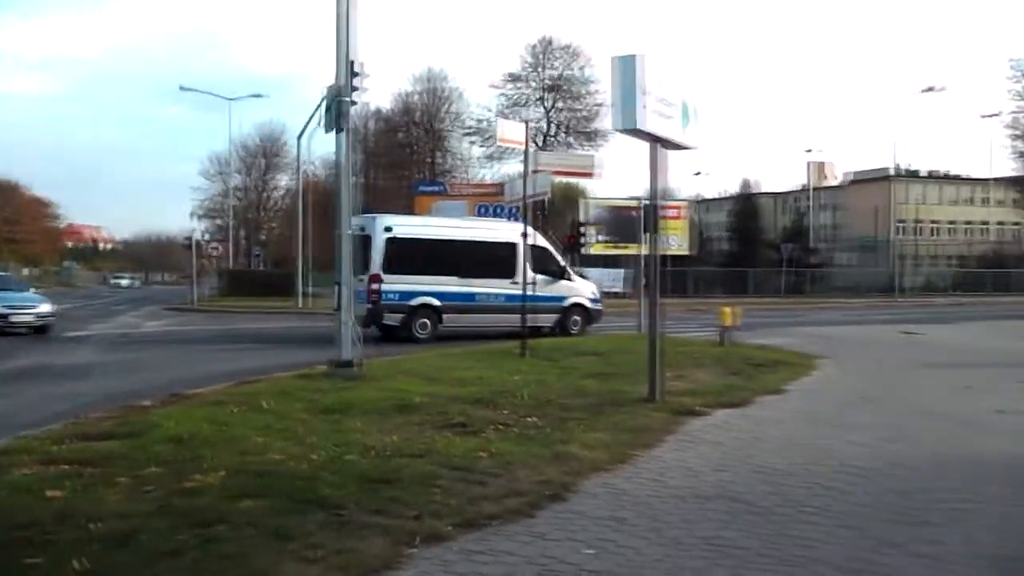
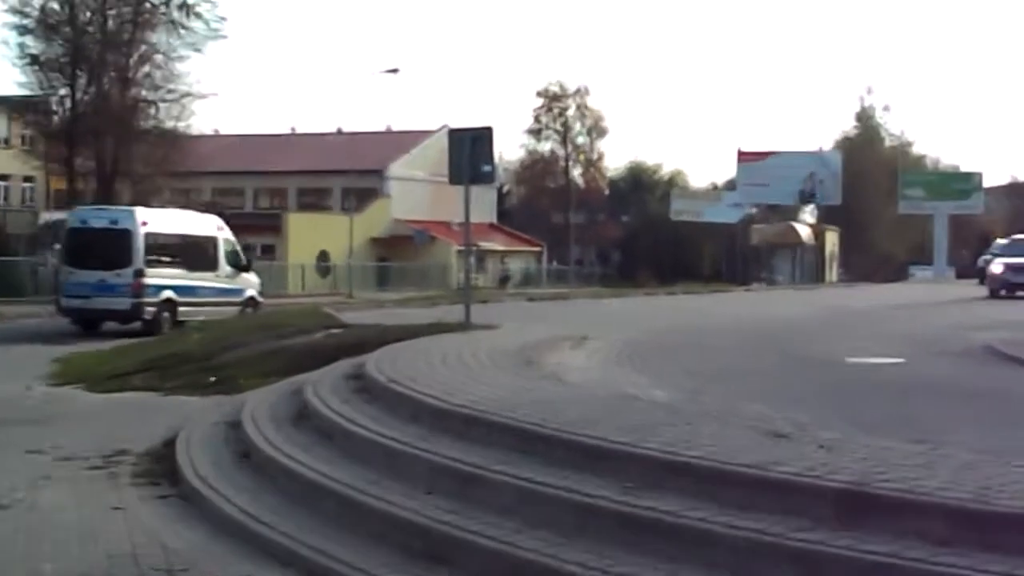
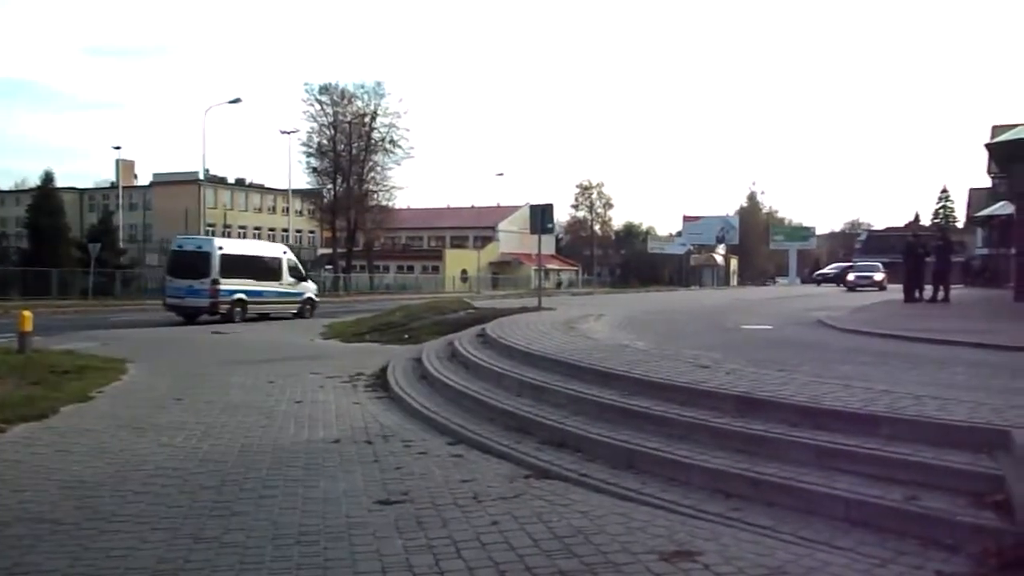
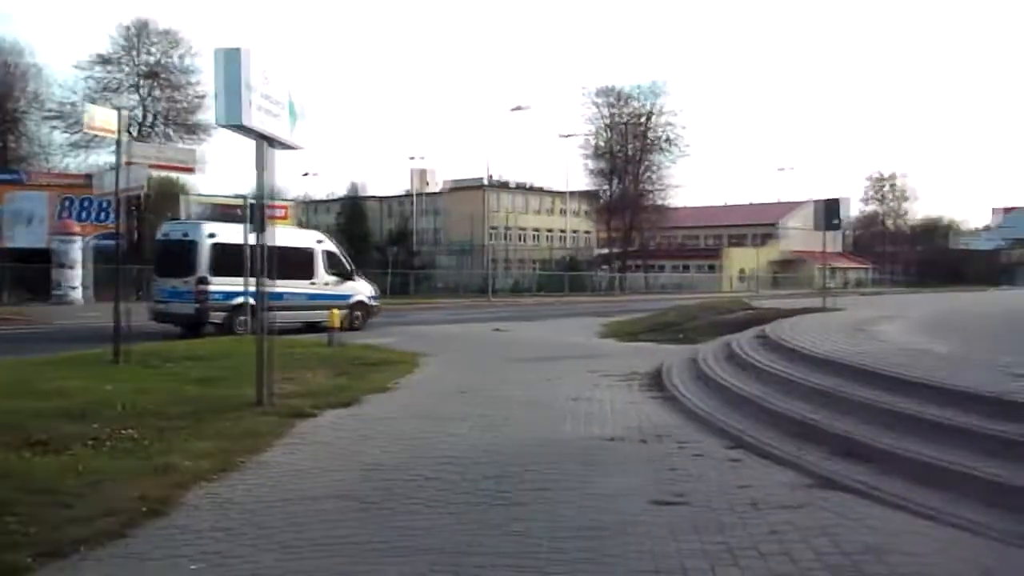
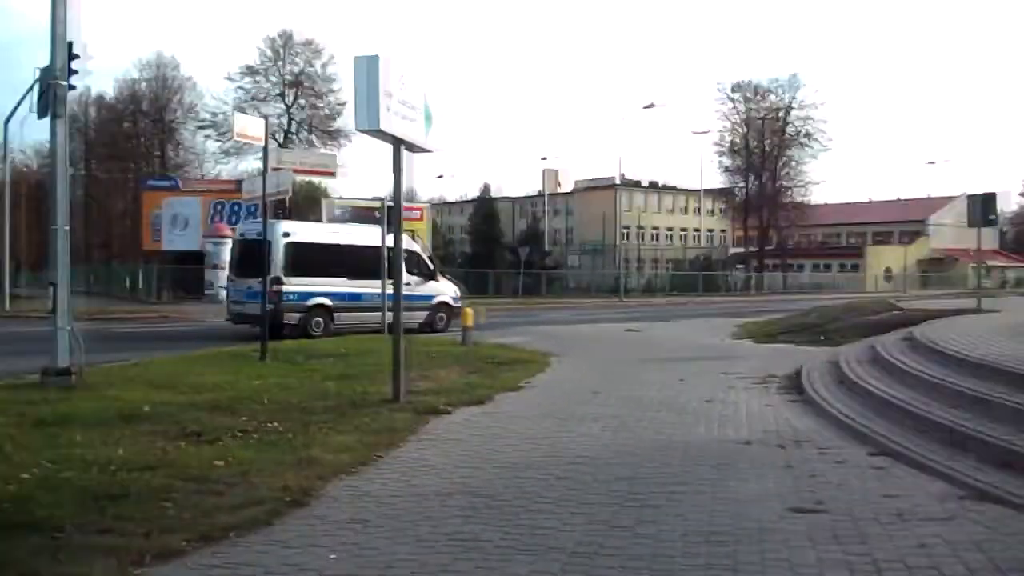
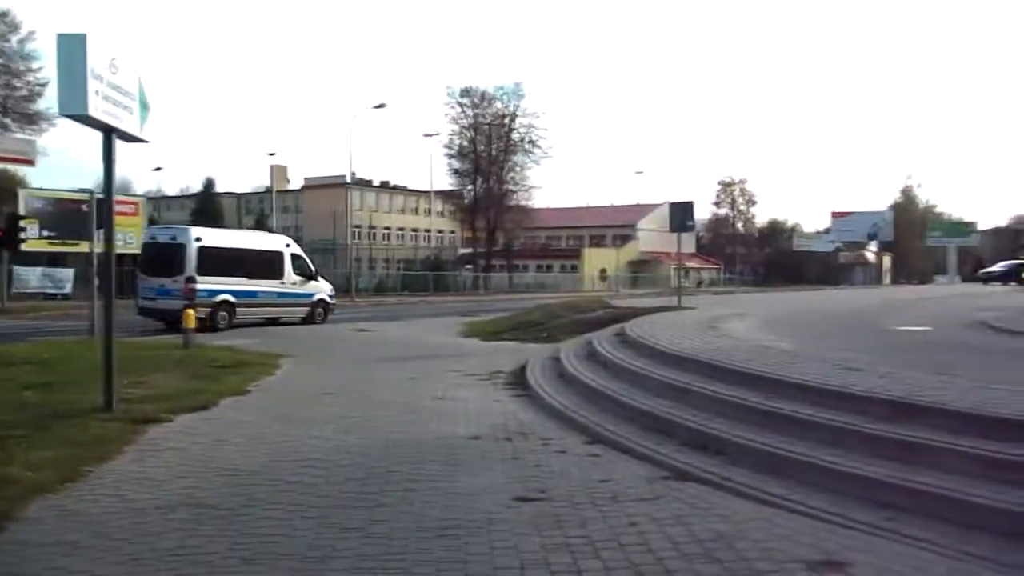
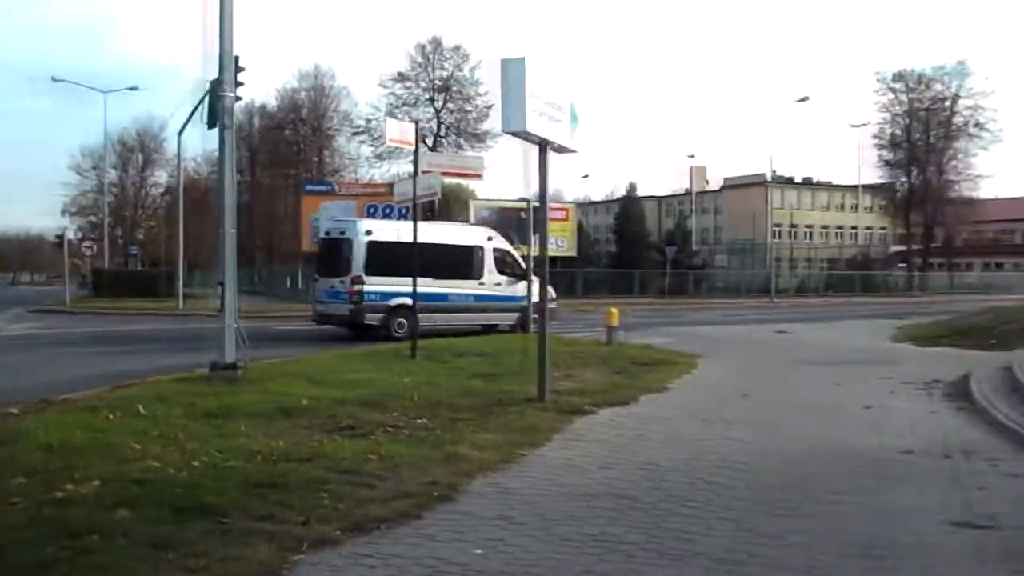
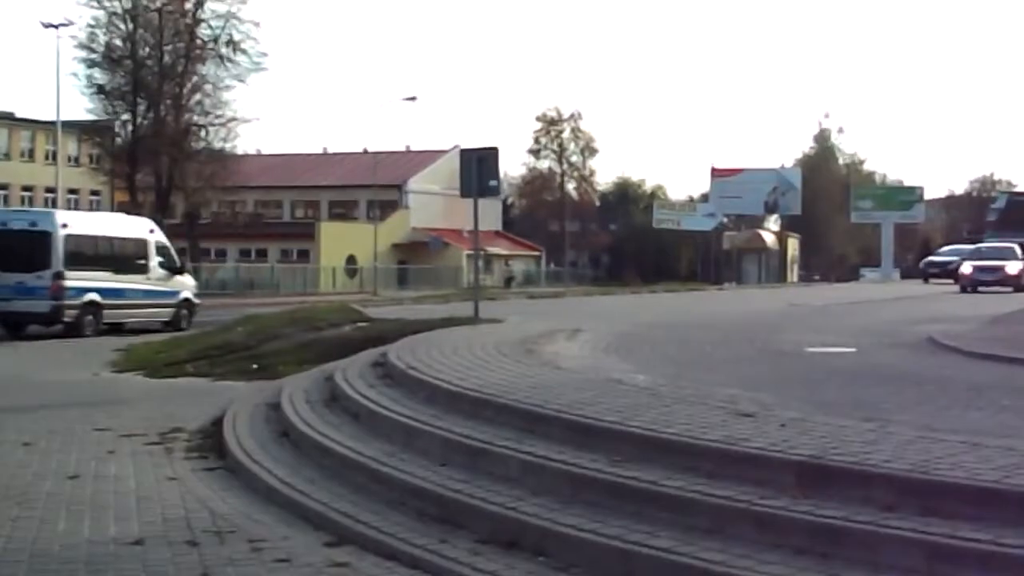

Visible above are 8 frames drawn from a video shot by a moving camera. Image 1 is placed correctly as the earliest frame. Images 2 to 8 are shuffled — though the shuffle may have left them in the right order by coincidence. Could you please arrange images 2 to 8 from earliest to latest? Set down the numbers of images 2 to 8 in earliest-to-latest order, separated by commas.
7, 5, 4, 6, 3, 8, 2
